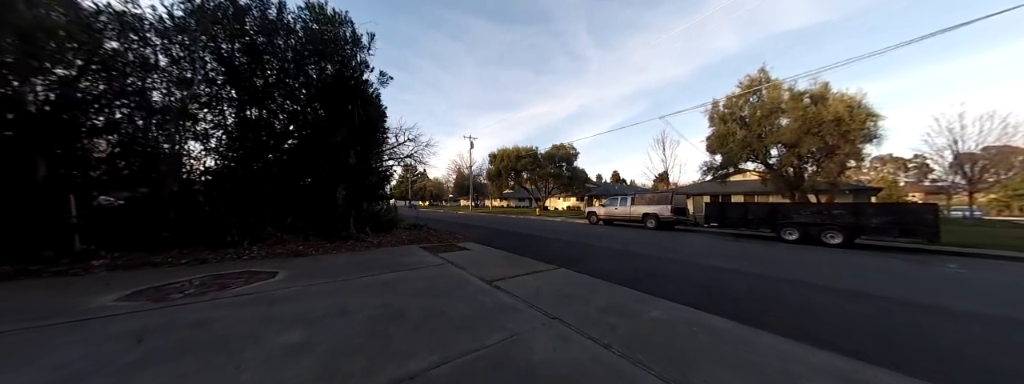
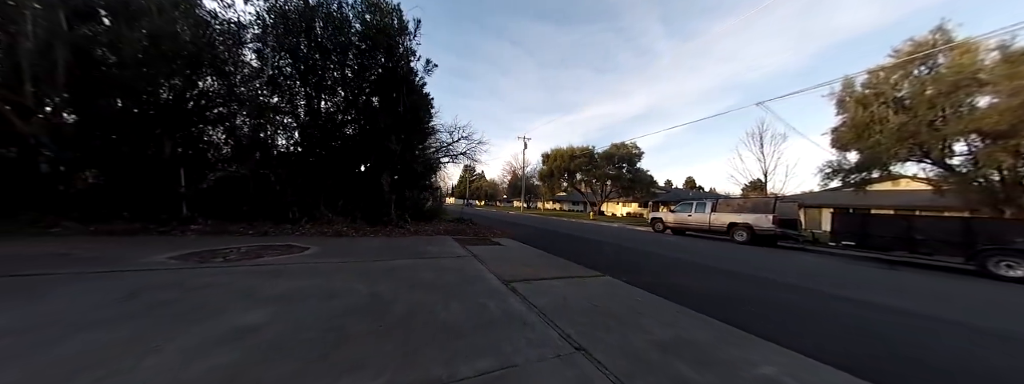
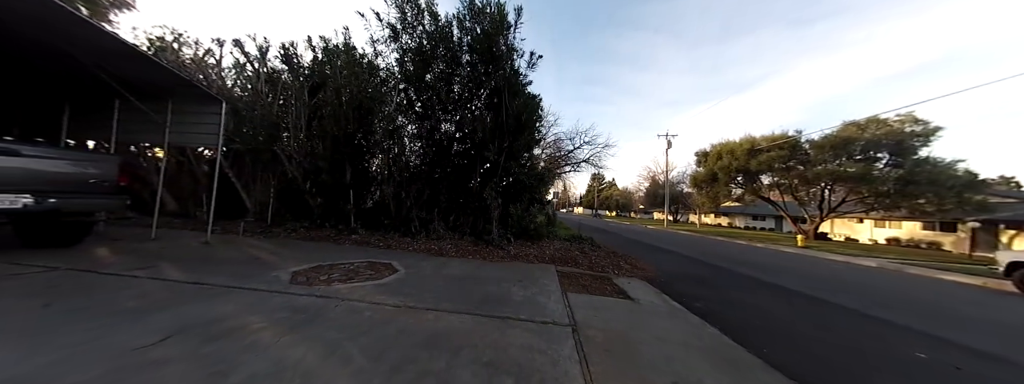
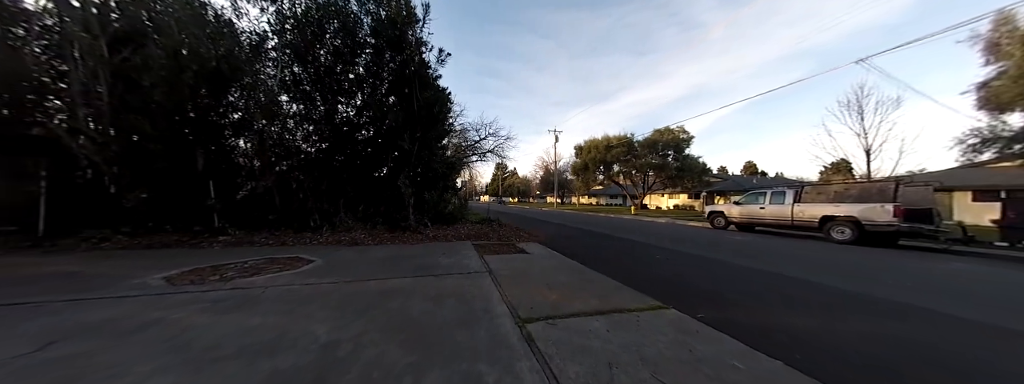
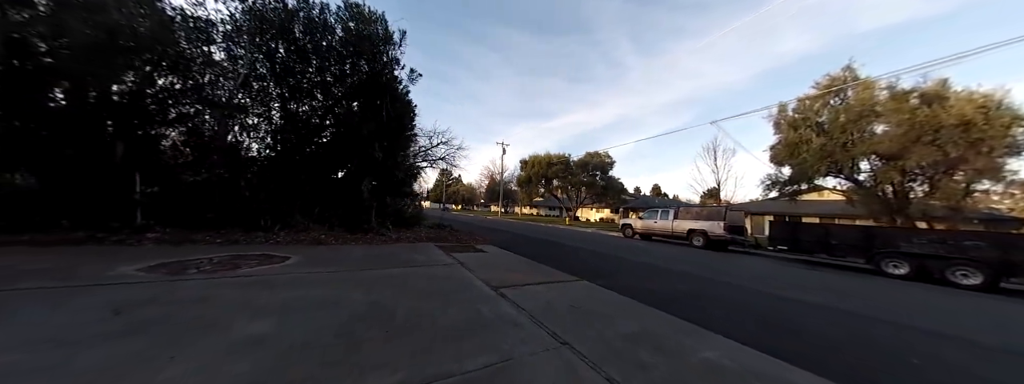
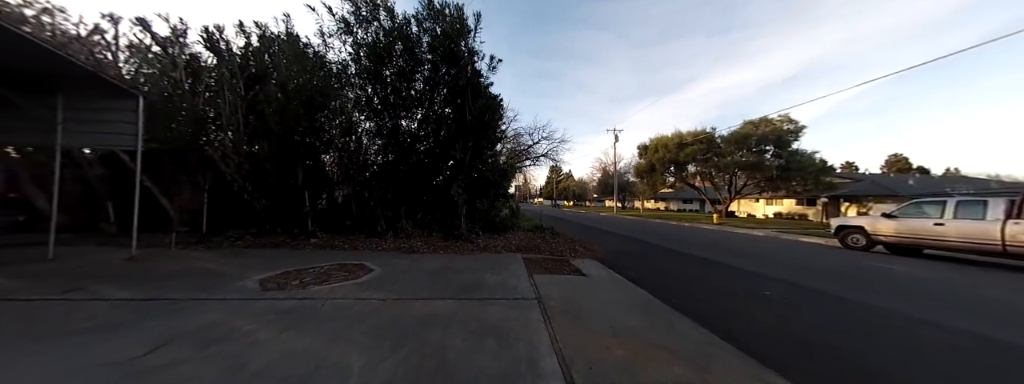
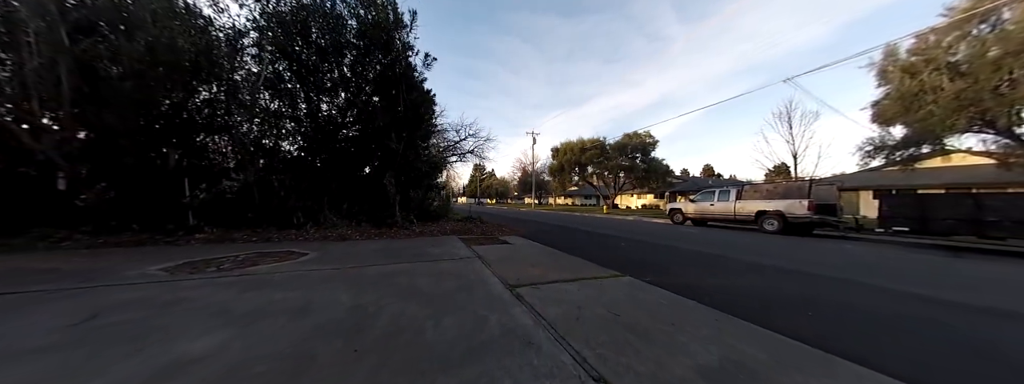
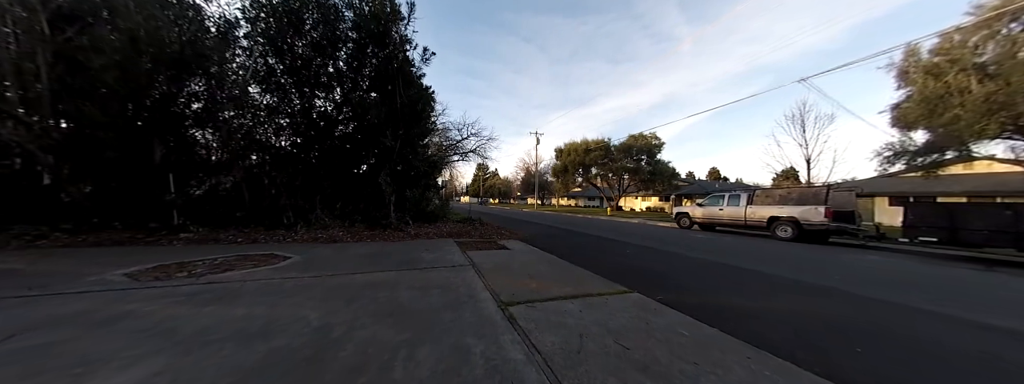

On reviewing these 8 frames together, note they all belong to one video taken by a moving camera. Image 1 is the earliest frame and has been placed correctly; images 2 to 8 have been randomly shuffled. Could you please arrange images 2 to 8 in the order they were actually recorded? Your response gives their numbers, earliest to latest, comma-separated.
5, 2, 7, 8, 4, 6, 3
